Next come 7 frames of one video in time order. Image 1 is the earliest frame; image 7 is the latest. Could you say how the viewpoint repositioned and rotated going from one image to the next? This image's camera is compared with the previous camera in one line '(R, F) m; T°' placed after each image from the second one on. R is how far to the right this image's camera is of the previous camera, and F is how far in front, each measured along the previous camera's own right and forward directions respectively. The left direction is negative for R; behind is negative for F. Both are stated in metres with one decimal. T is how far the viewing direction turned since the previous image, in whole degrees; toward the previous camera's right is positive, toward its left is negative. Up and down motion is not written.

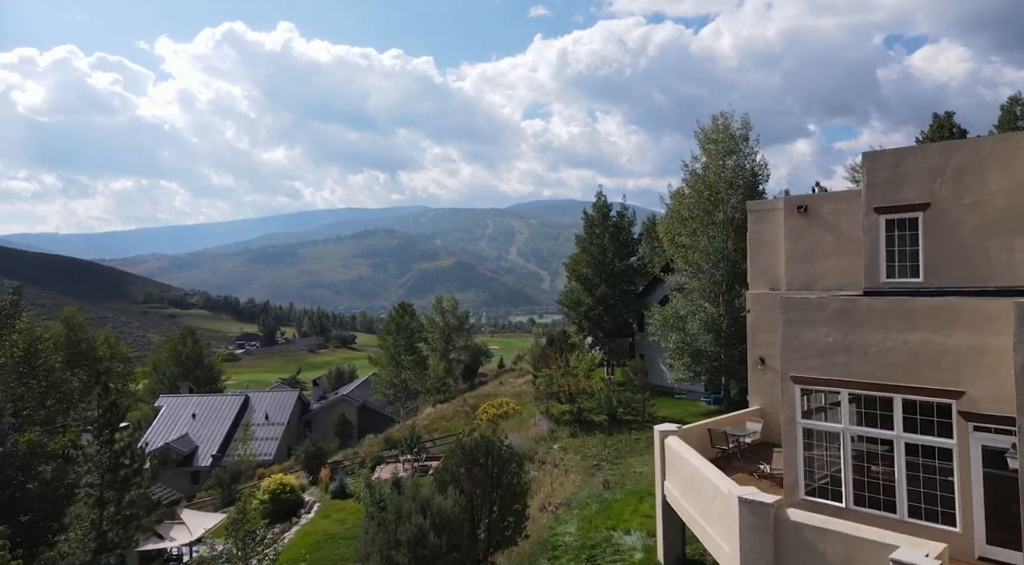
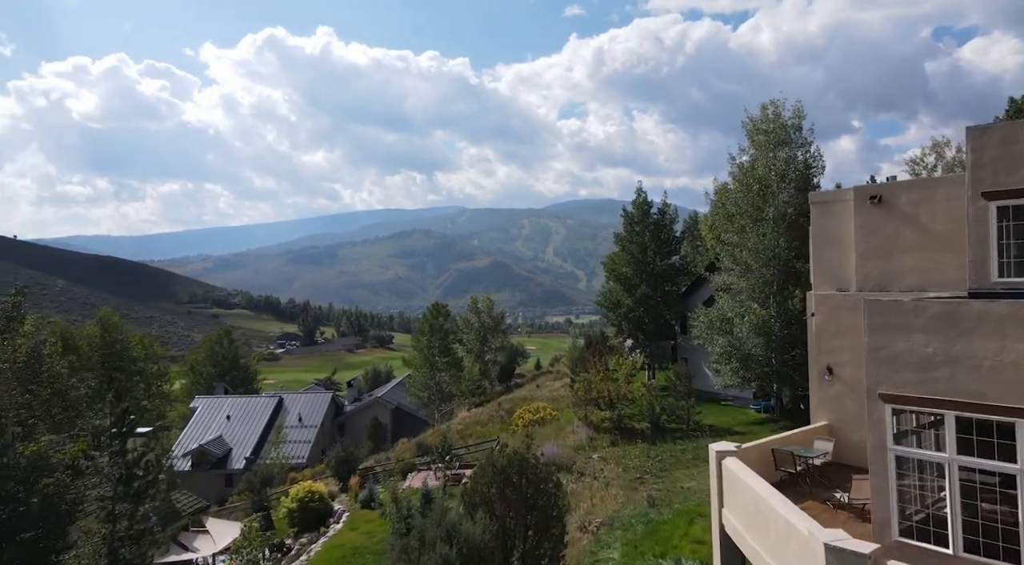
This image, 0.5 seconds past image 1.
(0.0, +1.2) m; -3°
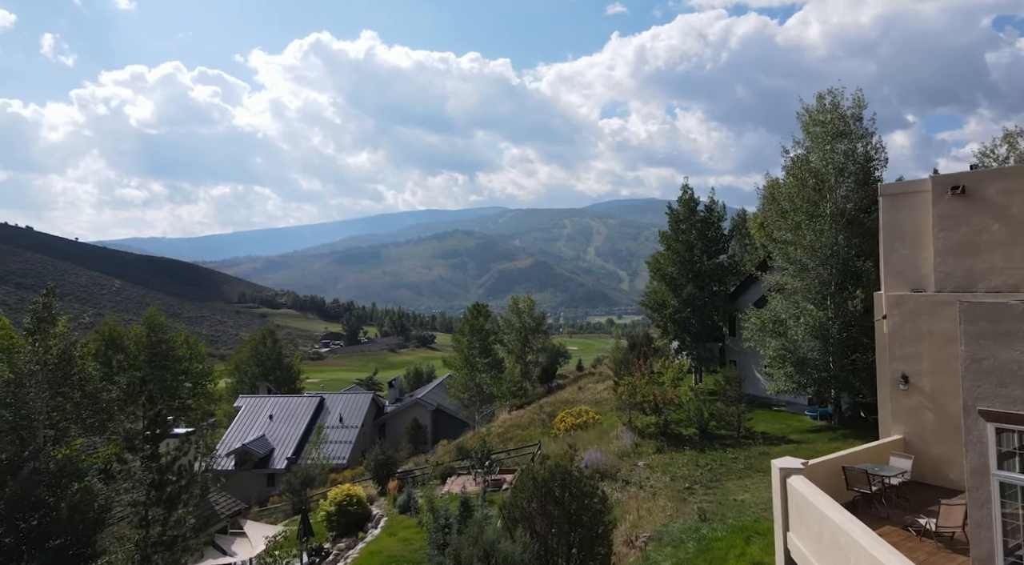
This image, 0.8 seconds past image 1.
(0.0, +0.7) m; -3°
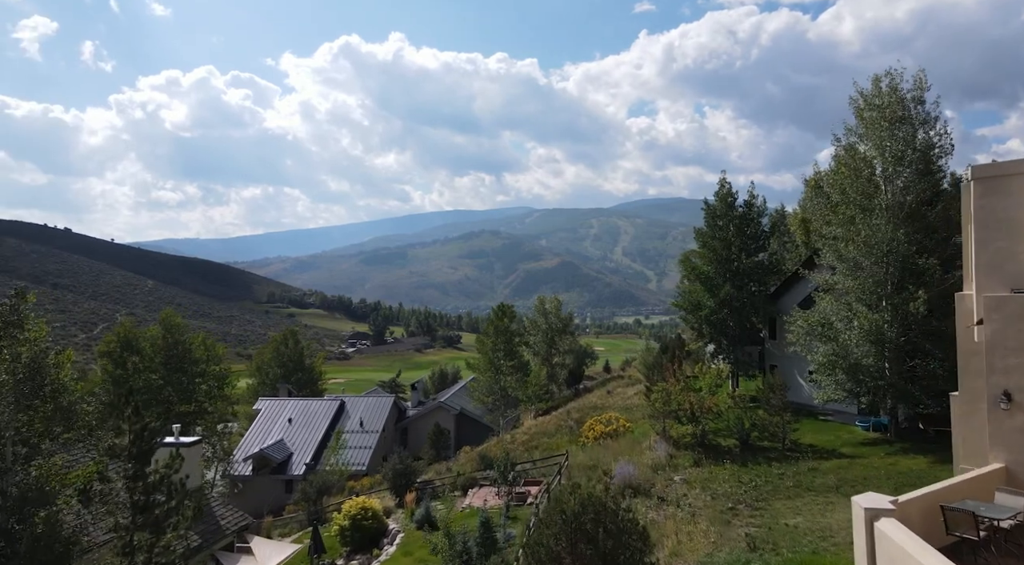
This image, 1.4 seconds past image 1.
(0.0, +1.6) m; -2°
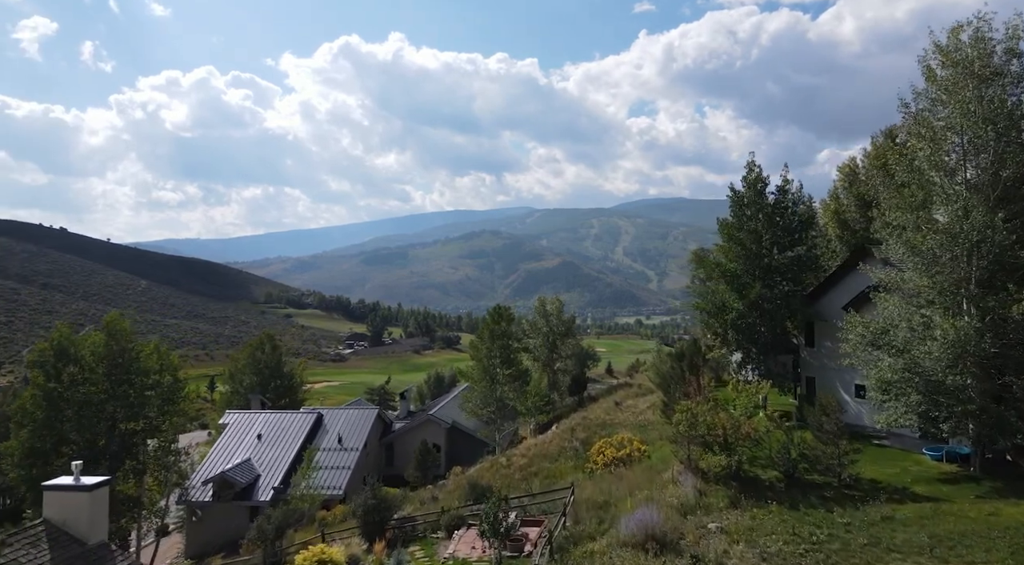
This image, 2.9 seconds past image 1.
(+0.2, +4.3) m; 0°
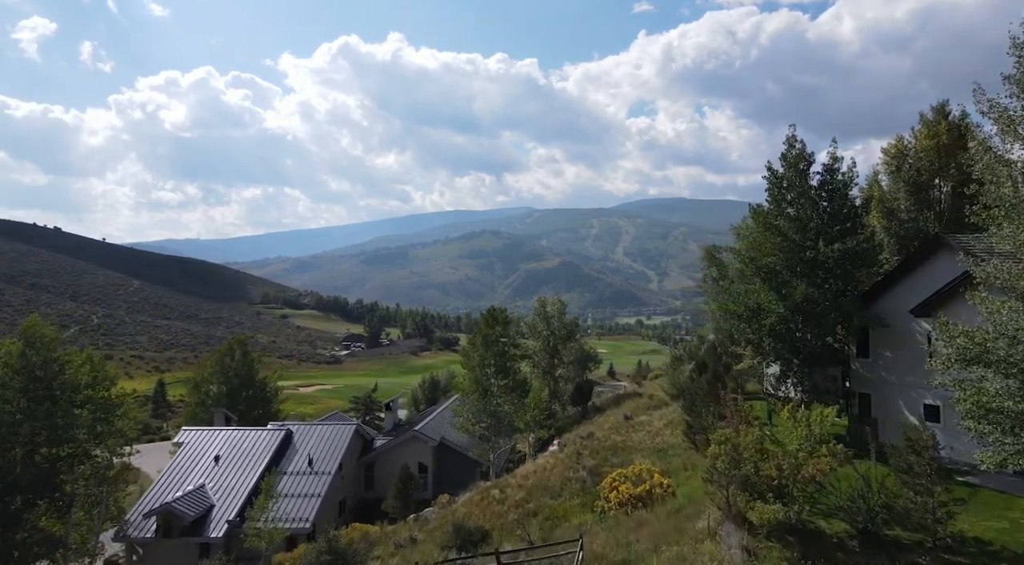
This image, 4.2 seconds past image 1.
(+0.2, +4.5) m; 0°
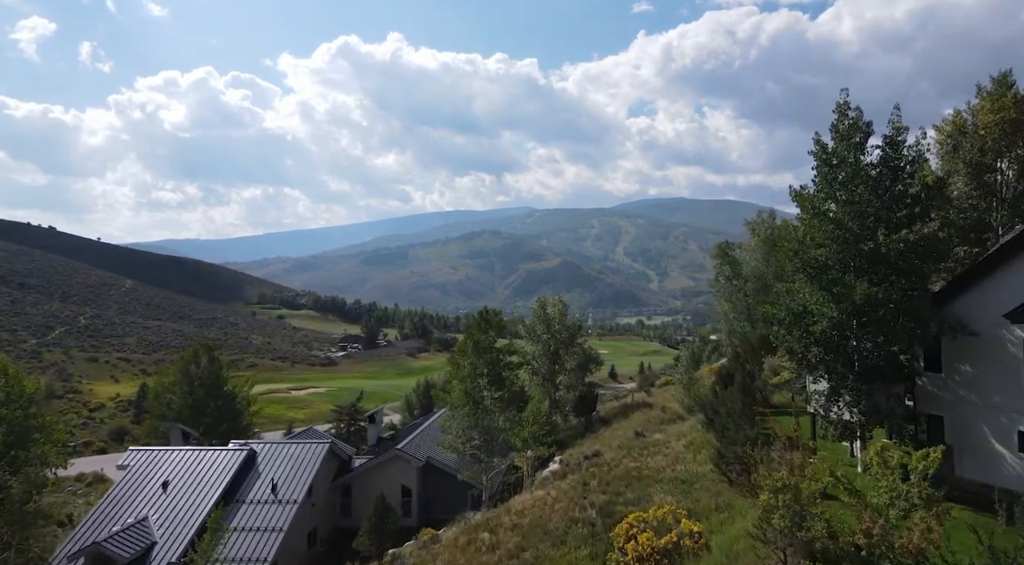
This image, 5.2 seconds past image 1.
(+0.2, +4.1) m; 0°
